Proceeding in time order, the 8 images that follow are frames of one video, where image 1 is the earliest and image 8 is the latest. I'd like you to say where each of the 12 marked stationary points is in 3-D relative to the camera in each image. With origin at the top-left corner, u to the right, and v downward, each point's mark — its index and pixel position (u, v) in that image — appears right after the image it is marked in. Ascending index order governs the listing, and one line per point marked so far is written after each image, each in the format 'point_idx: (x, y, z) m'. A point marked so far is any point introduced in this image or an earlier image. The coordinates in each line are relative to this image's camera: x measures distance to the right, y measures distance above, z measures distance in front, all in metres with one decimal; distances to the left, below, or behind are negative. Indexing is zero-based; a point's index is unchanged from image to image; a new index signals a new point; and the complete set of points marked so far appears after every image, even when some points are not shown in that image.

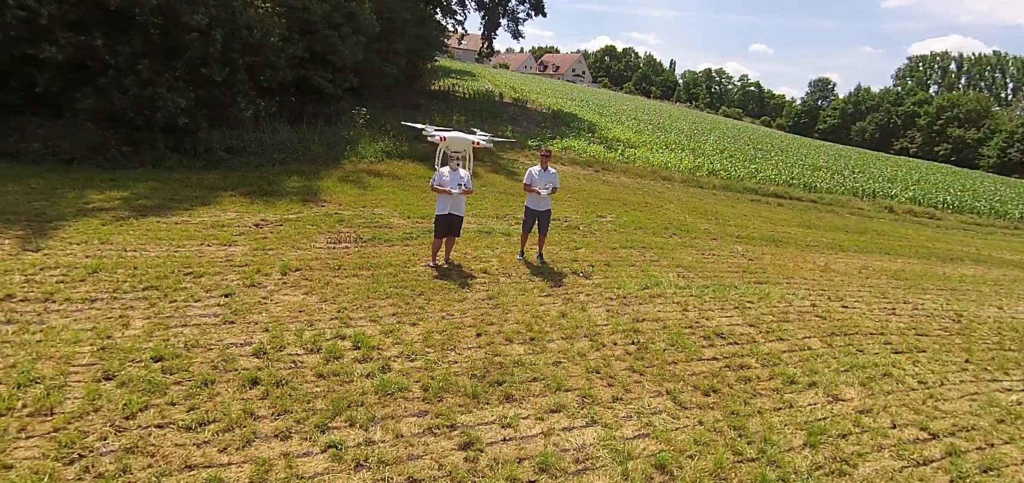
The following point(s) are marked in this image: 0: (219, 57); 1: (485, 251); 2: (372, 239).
0: (-6.8, +4.5, +12.4) m
1: (-0.4, -0.1, +7.9) m
2: (-2.1, +0.1, +7.8) m
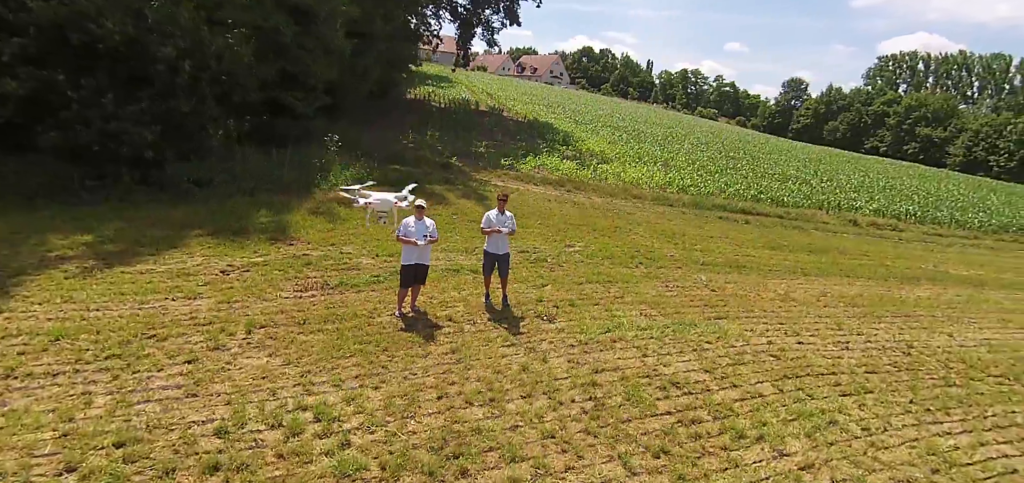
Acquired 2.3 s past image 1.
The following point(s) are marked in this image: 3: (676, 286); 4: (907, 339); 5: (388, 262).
0: (-7.6, +3.7, +12.3) m
1: (-0.9, -0.8, +8.0) m
2: (-2.6, -0.6, +7.9) m
3: (+2.8, -0.8, +9.1) m
4: (+5.9, -1.4, +7.8) m
5: (-2.1, -0.4, +9.0) m
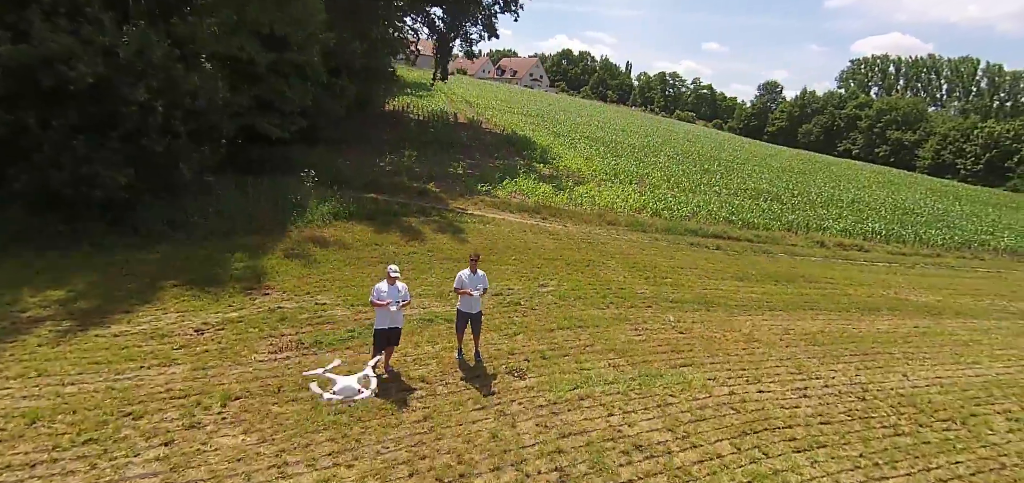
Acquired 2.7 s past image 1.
0: (-8.2, +2.7, +12.3) m
1: (-1.3, -1.7, +8.2) m
2: (-3.0, -1.5, +8.0) m
3: (+2.3, -1.6, +9.4) m
4: (+5.5, -2.2, +8.2) m
5: (-2.6, -1.2, +9.1) m
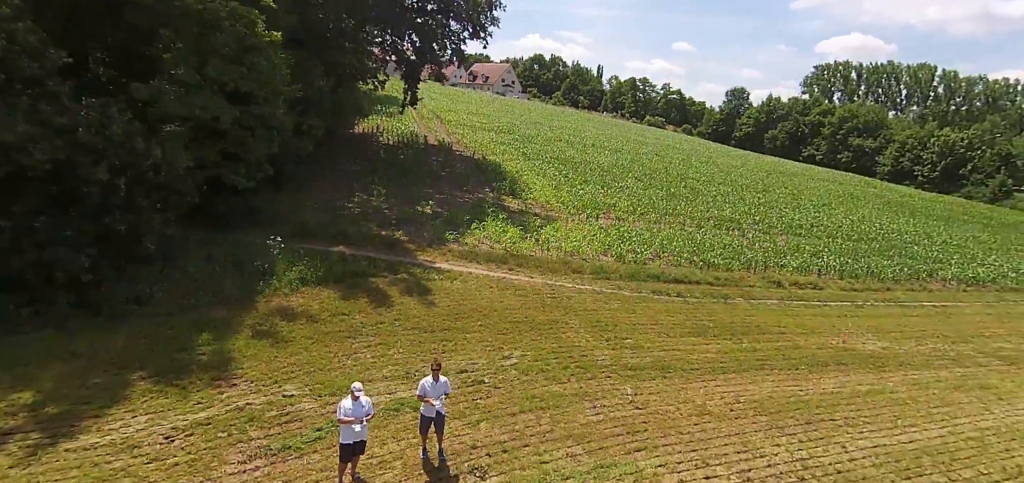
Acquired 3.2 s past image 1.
0: (-9.1, +0.9, +12.3) m
1: (-1.9, -3.3, +8.5) m
2: (-3.6, -3.2, +8.3) m
3: (+1.7, -3.1, +9.8) m
4: (+4.9, -3.6, +8.8) m
5: (-3.2, -2.9, +9.4) m
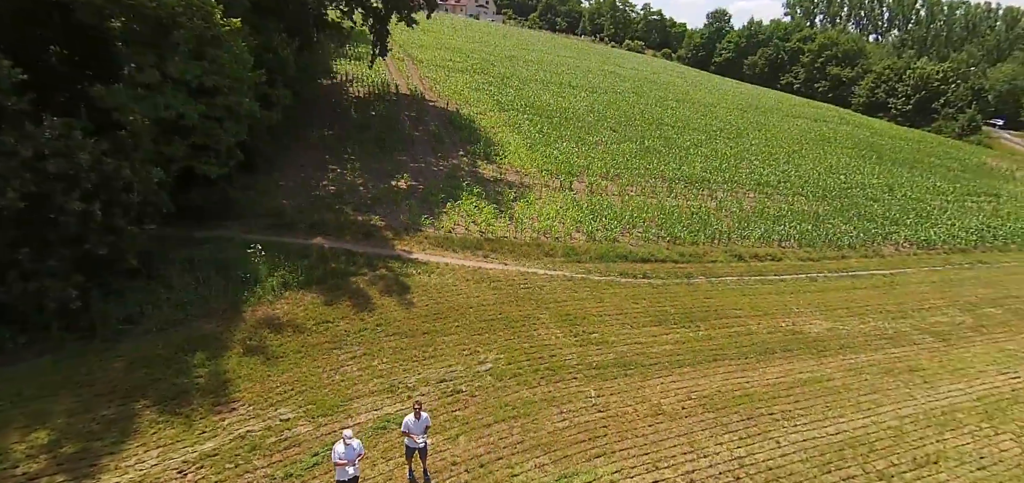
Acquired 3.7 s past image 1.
0: (-9.8, +0.4, +12.5) m
1: (-2.4, -4.1, +9.7) m
2: (-4.1, -4.2, +9.4) m
3: (+1.2, -3.6, +11.0) m
4: (+4.5, -4.1, +10.1) m
5: (-3.7, -3.7, +10.4) m
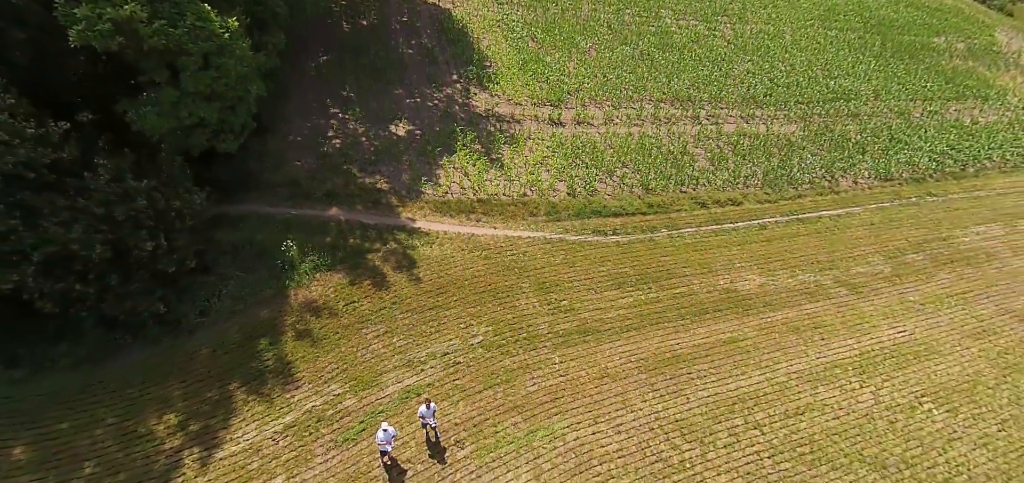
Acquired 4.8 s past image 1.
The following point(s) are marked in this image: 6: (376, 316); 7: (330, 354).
0: (-10.4, -0.2, +15.6) m
1: (-2.8, -5.0, +14.1) m
2: (-4.5, -5.2, +13.9) m
3: (+0.7, -3.9, +14.9) m
4: (+4.0, -4.5, +14.1) m
5: (-4.2, -4.4, +14.7) m
6: (-4.3, -2.3, +16.4) m
7: (-5.4, -3.3, +15.6) m
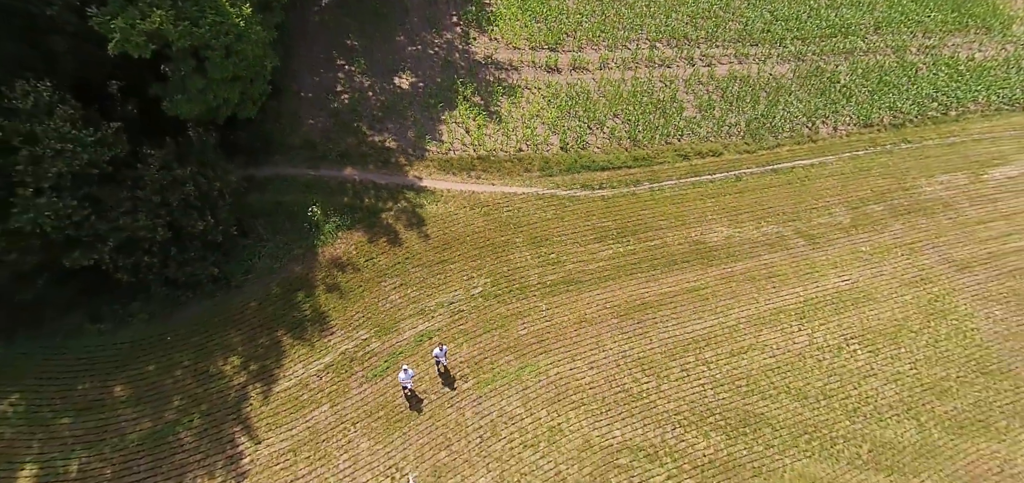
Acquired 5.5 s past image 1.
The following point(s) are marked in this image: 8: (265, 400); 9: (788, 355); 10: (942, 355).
0: (-10.7, +0.8, +18.3) m
1: (-3.0, -4.2, +17.5) m
2: (-4.7, -4.4, +17.5) m
3: (+0.5, -2.8, +17.9) m
4: (+3.8, -3.6, +17.1) m
5: (-4.4, -3.4, +18.0) m
6: (-4.4, -1.0, +19.3) m
7: (-5.6, -2.2, +18.8) m
8: (-8.2, -5.2, +17.4) m
9: (+8.7, -3.6, +16.5) m
10: (+13.2, -3.5, +16.2) m
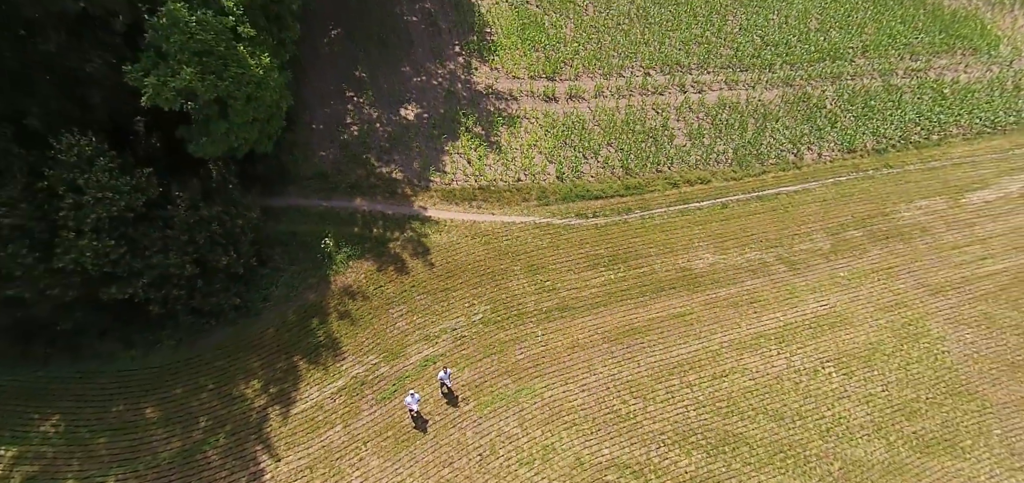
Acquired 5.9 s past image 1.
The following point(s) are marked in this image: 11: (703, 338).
0: (-10.8, -0.5, +20.0) m
1: (-3.1, -5.4, +19.0) m
2: (-4.8, -5.6, +19.1) m
3: (+0.5, -3.9, +19.3) m
4: (+3.7, -4.6, +18.4) m
5: (-4.4, -4.6, +19.6) m
6: (-4.5, -2.2, +20.8) m
7: (-5.7, -3.4, +20.3) m
8: (-8.3, -6.4, +19.1) m
9: (+8.5, -4.6, +17.6) m
10: (+13.1, -4.4, +17.1) m
11: (+6.8, -3.4, +18.5) m
